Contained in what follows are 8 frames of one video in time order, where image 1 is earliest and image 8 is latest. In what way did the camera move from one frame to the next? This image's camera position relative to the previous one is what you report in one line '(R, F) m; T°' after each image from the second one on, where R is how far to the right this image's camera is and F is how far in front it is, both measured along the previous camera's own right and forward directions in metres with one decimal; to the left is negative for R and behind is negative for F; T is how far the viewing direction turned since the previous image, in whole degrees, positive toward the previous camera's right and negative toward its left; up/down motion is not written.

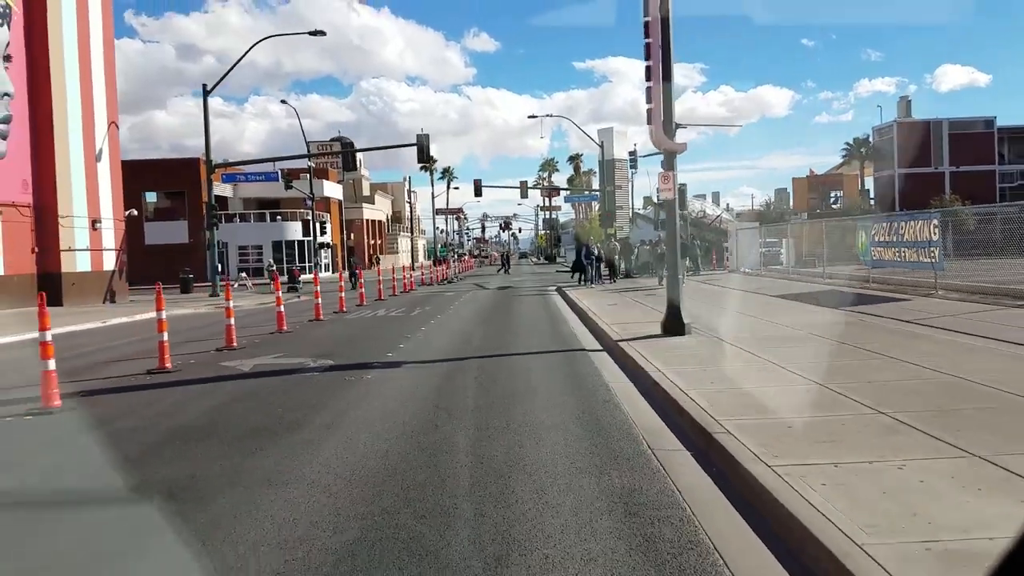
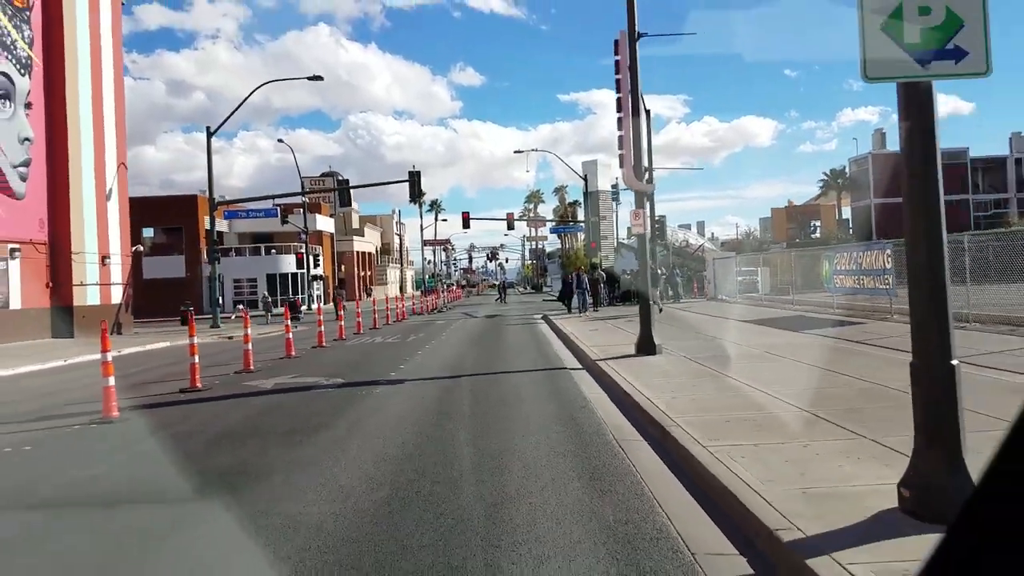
(0.0, -1.5) m; +1°
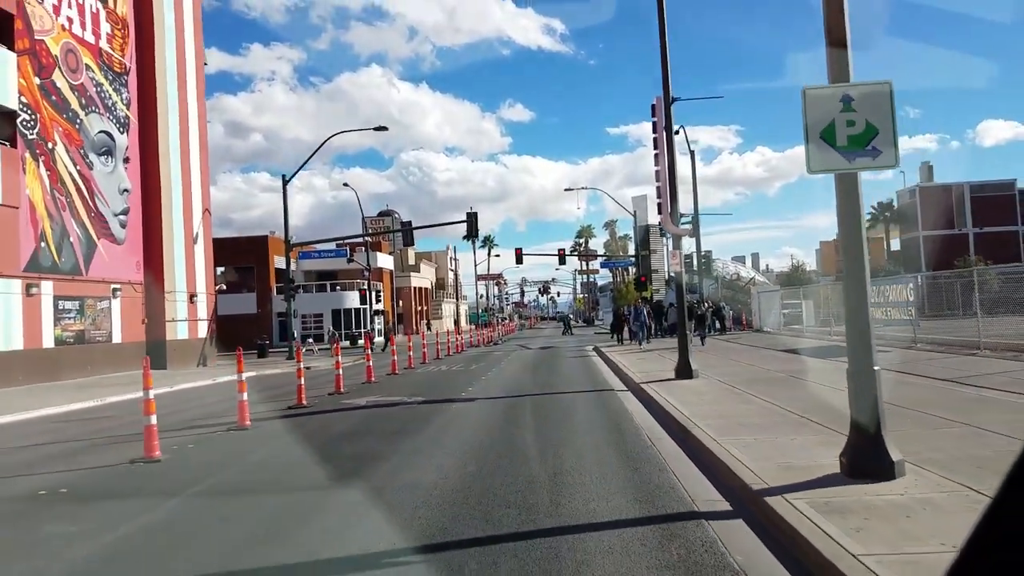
(0.0, -2.2) m; -4°
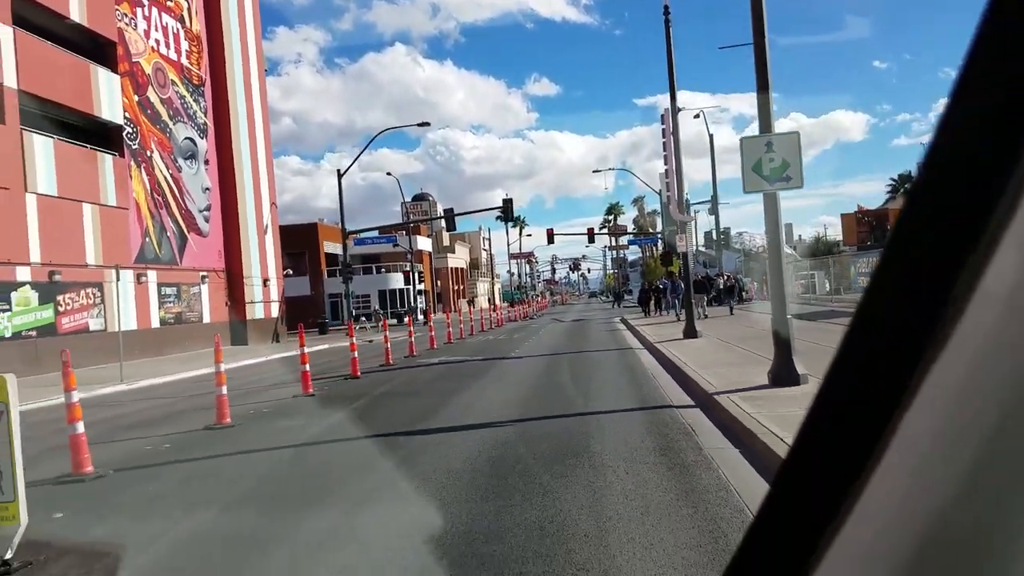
(-0.2, -3.9) m; -2°
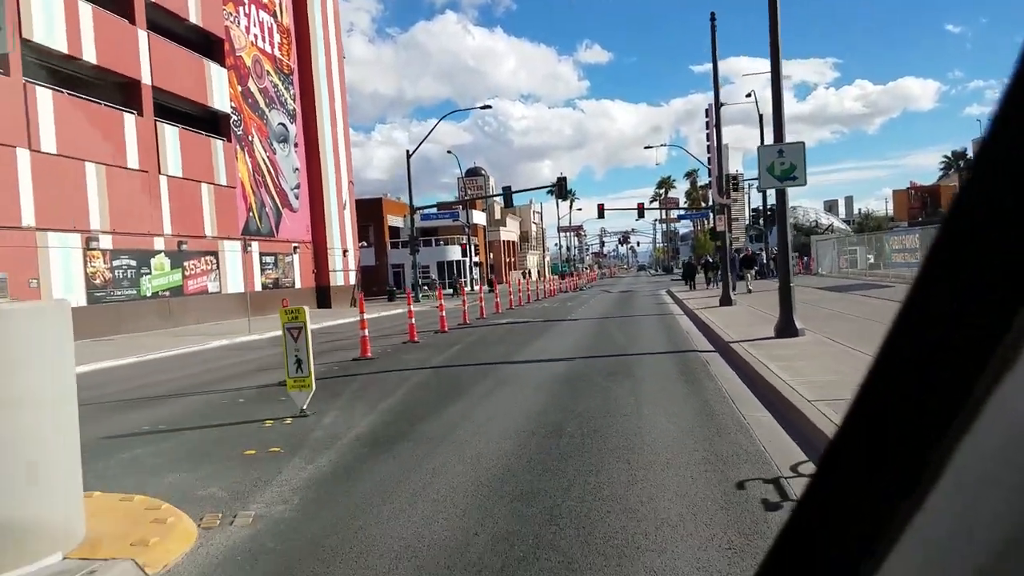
(-0.3, -3.6) m; -4°
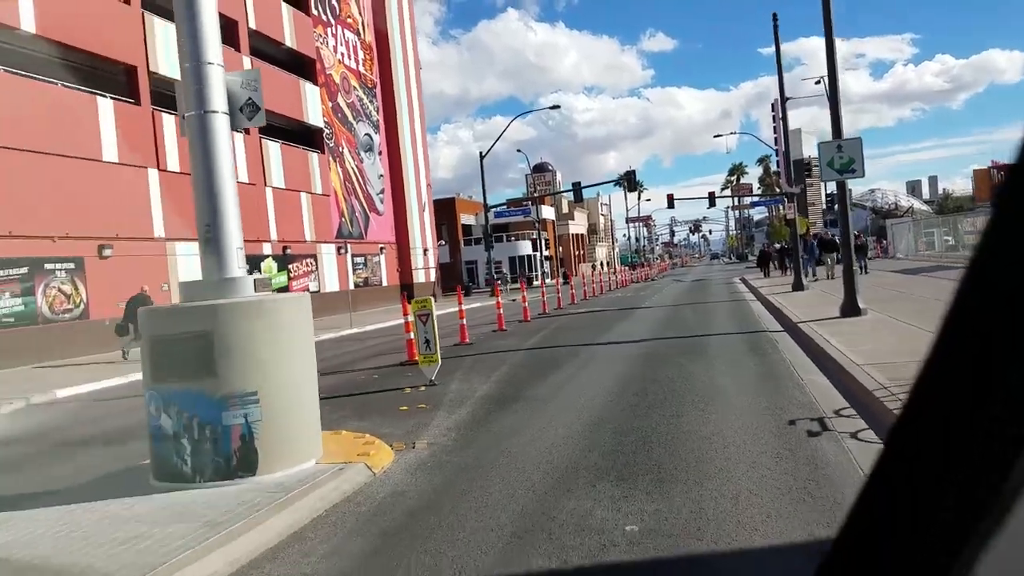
(-0.3, -1.9) m; -6°
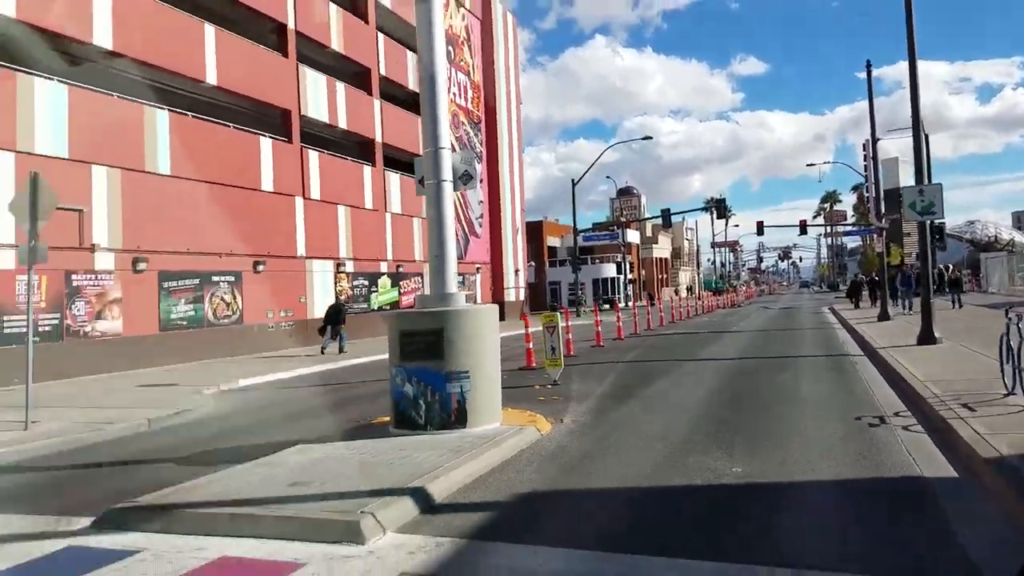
(-0.7, -2.7) m; -6°
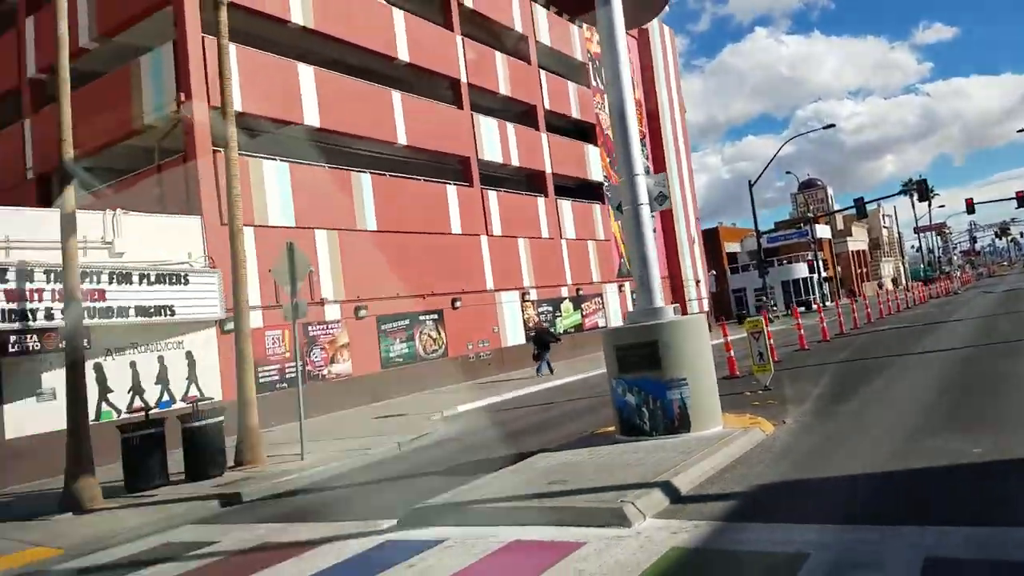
(-0.4, -0.9) m; -13°
